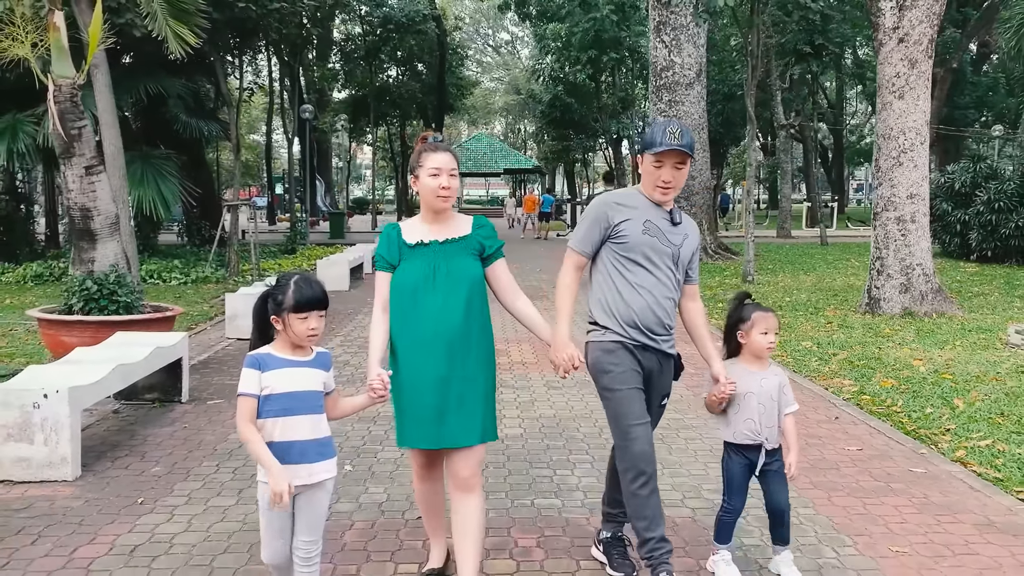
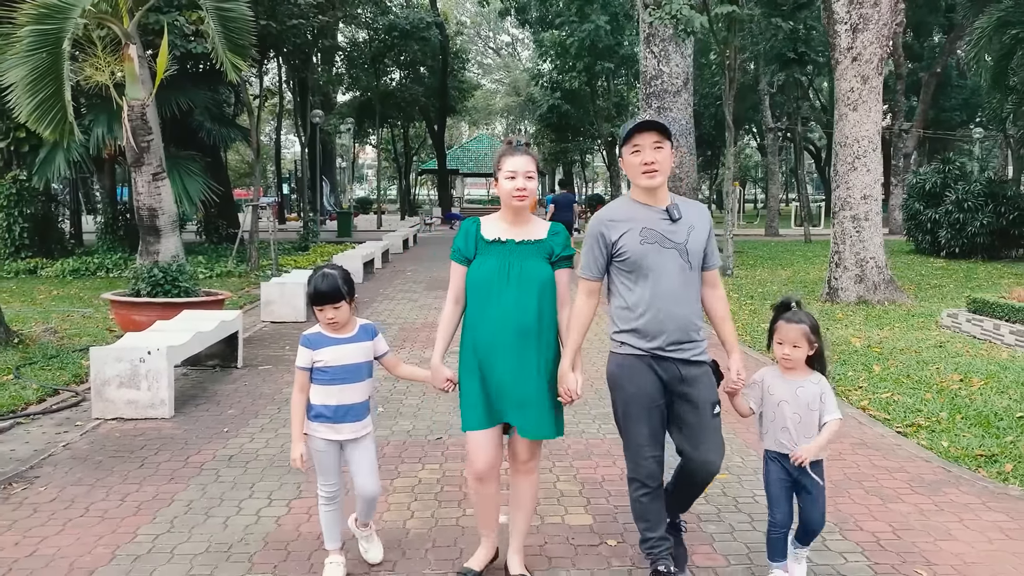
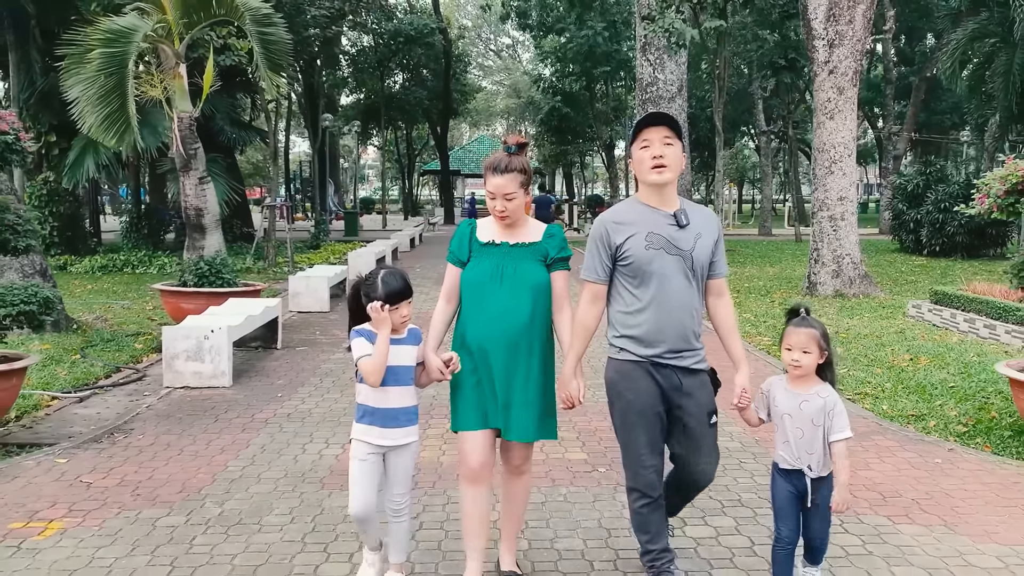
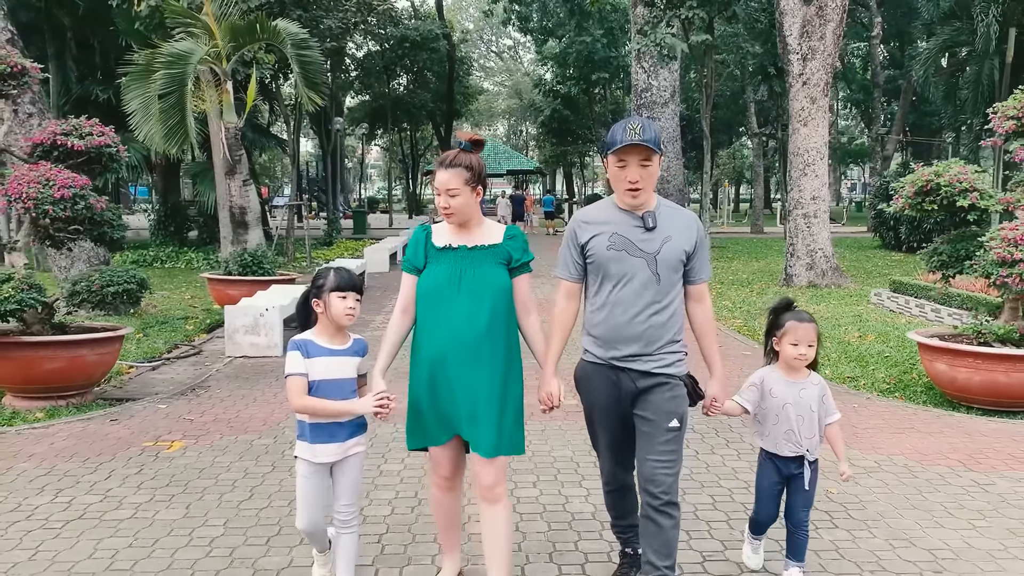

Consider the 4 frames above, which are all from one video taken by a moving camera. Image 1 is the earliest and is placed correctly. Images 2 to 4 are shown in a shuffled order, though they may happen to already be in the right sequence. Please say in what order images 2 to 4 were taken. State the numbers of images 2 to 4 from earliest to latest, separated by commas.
2, 3, 4
